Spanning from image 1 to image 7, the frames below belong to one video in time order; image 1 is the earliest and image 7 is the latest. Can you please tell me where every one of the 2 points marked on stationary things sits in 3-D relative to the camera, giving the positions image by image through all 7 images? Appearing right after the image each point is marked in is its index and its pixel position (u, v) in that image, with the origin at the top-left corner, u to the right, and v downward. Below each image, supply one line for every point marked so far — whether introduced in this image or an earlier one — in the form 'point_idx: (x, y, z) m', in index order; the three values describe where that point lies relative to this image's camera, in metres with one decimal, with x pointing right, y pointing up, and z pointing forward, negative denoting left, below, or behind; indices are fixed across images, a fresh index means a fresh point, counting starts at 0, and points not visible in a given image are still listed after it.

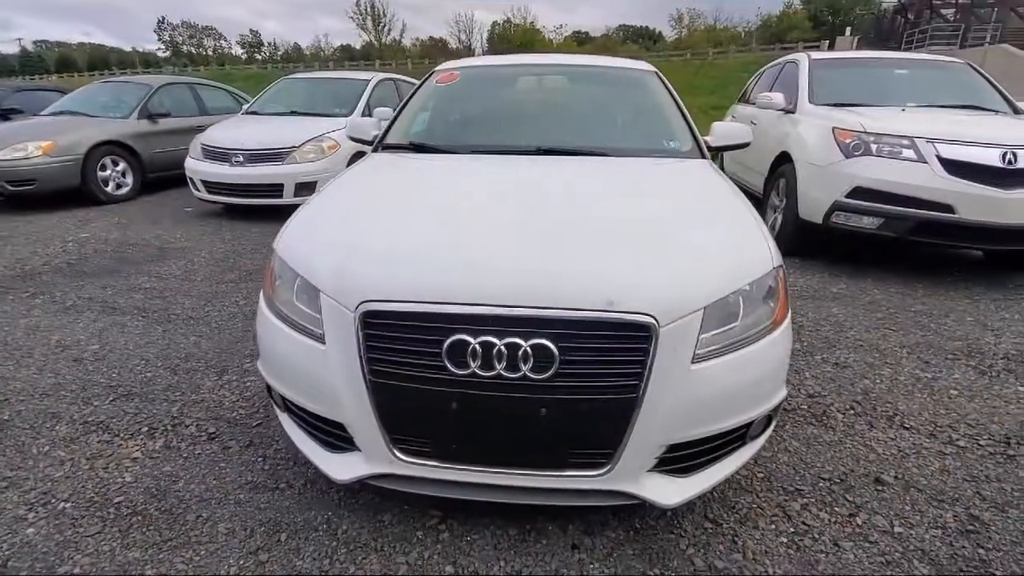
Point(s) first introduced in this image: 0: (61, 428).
0: (-2.1, -0.7, +2.5) m
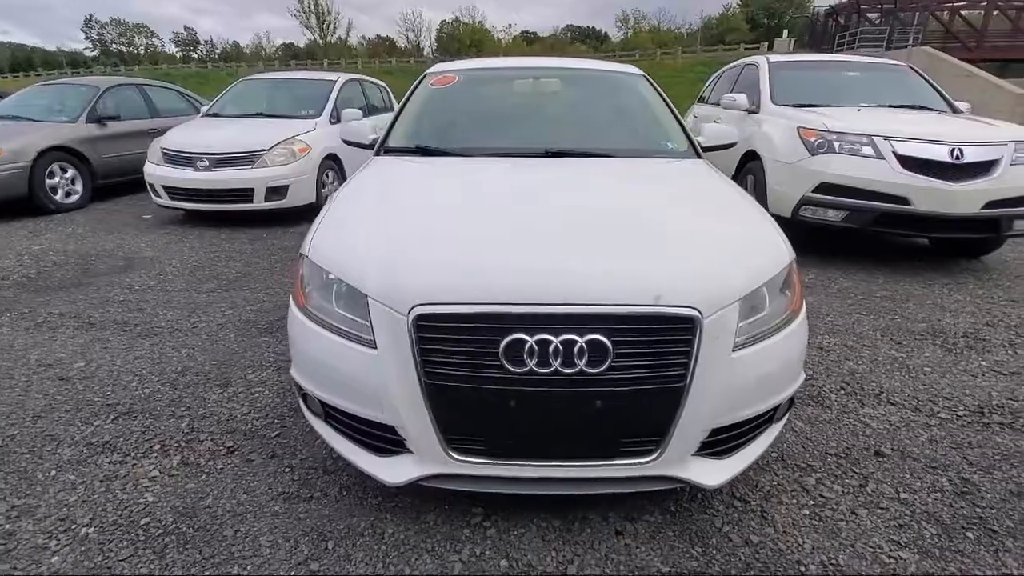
0: (-2.0, -0.7, +2.4) m
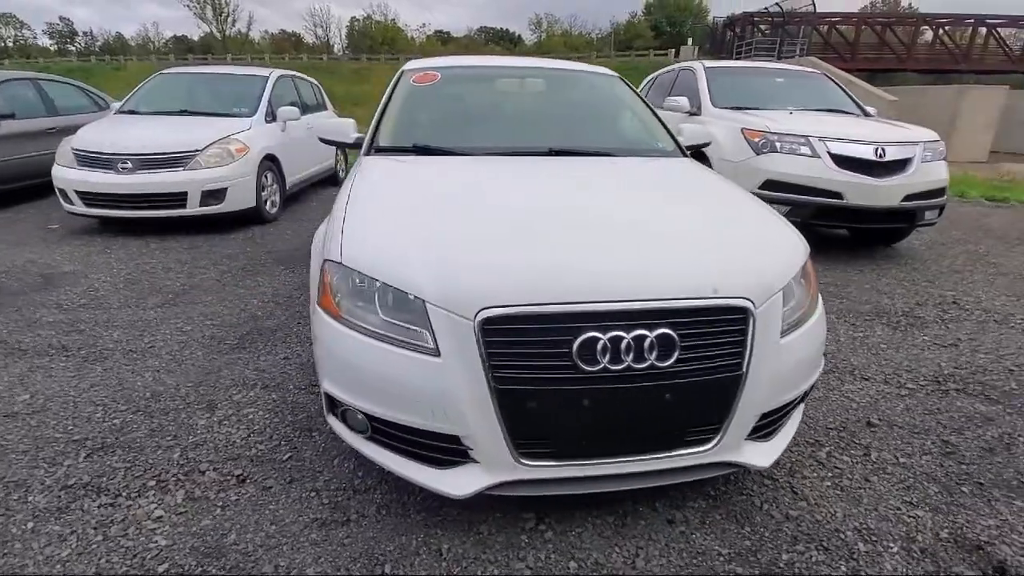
0: (-1.9, -0.8, +2.0) m
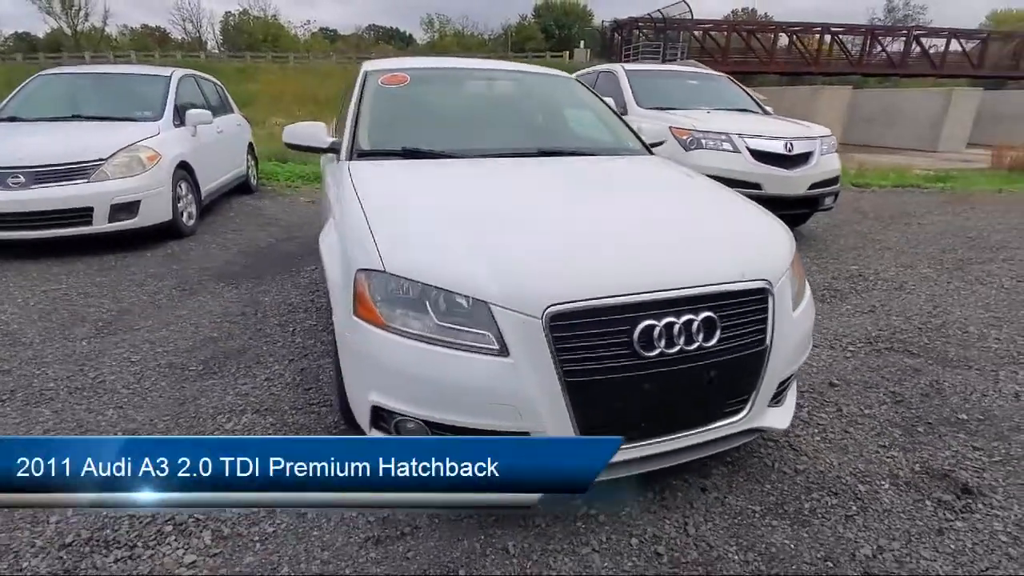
0: (-1.6, -0.9, +1.8) m
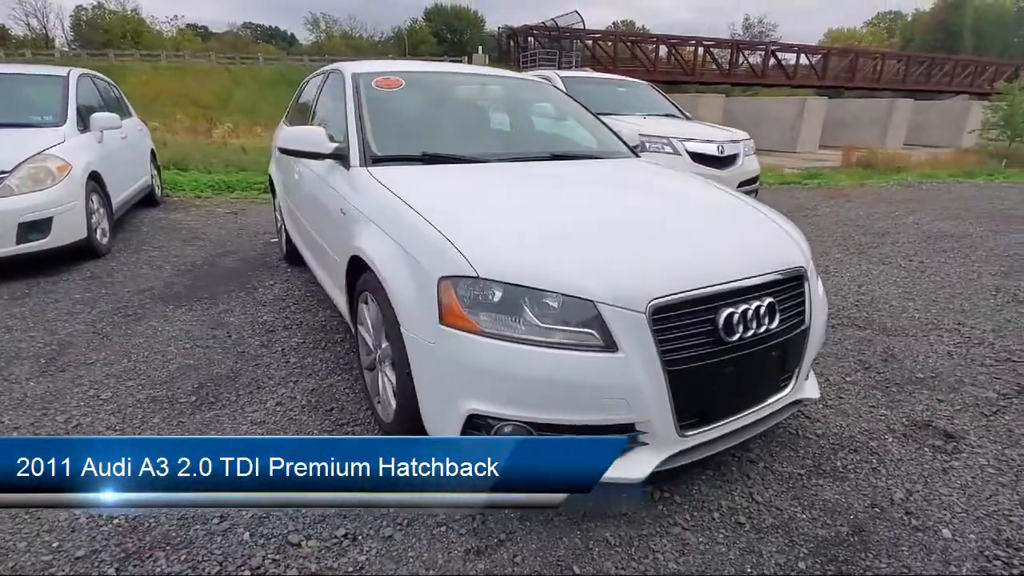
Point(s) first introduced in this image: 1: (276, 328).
0: (-1.2, -1.0, +1.5) m
1: (-1.7, -0.3, +3.7) m
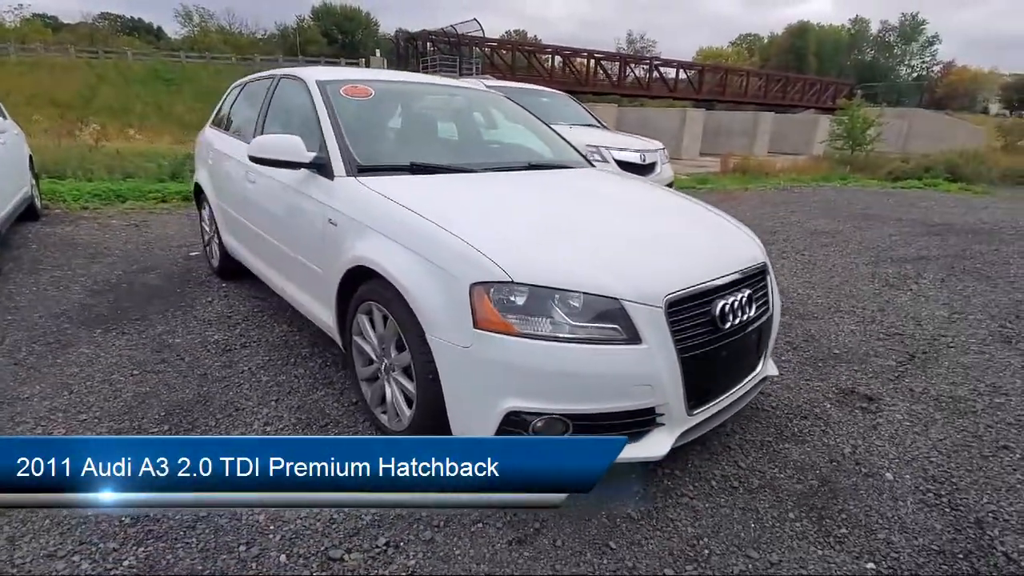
0: (-1.0, -1.1, +1.4) m
1: (-1.9, -0.4, +3.5) m
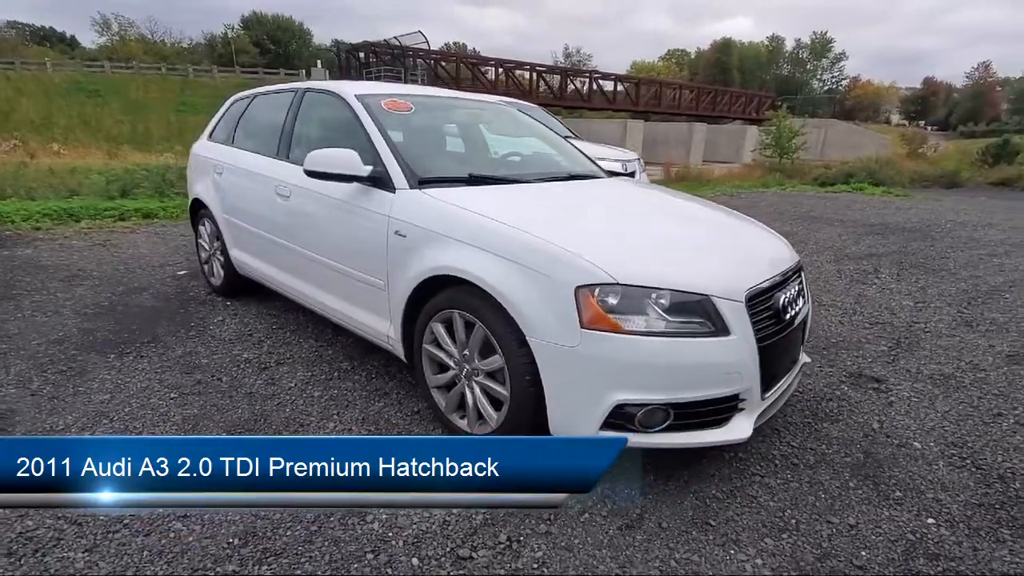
0: (-0.5, -1.1, +1.5) m
1: (-1.6, -0.5, +3.5) m
